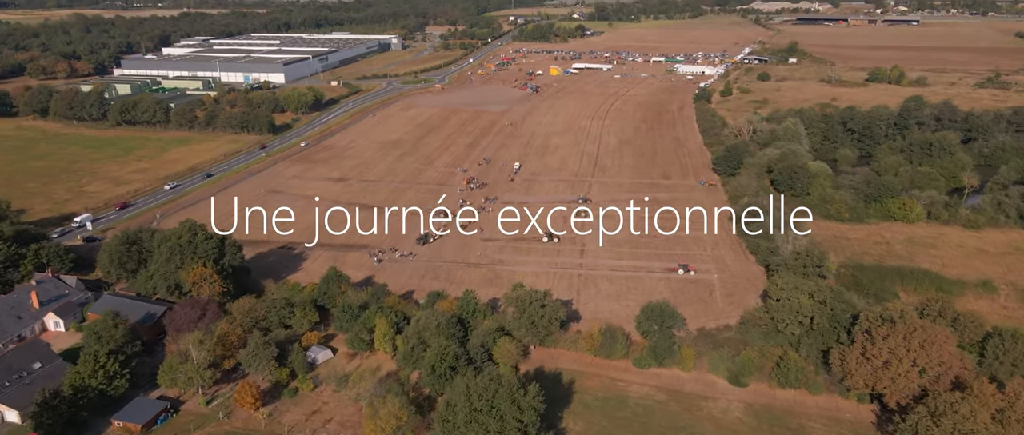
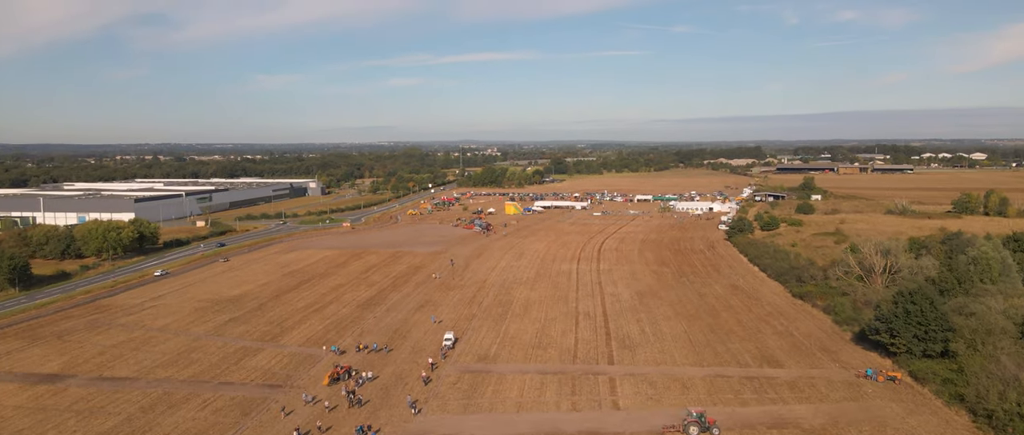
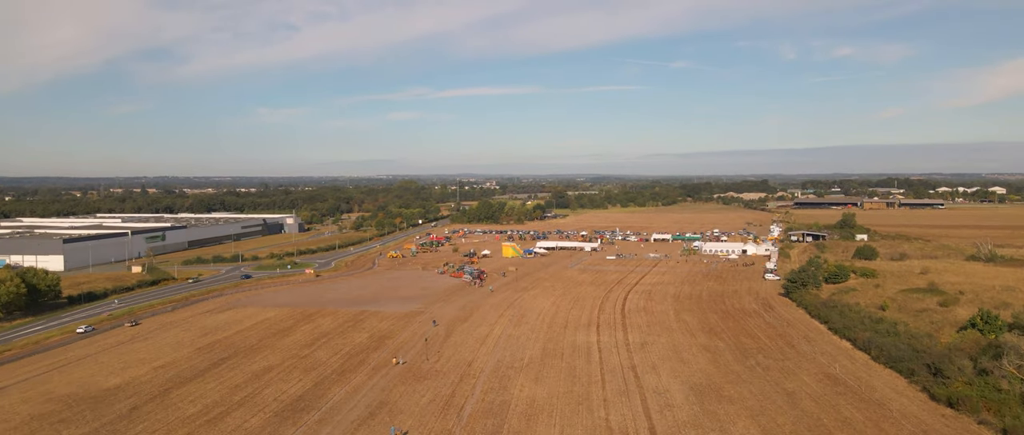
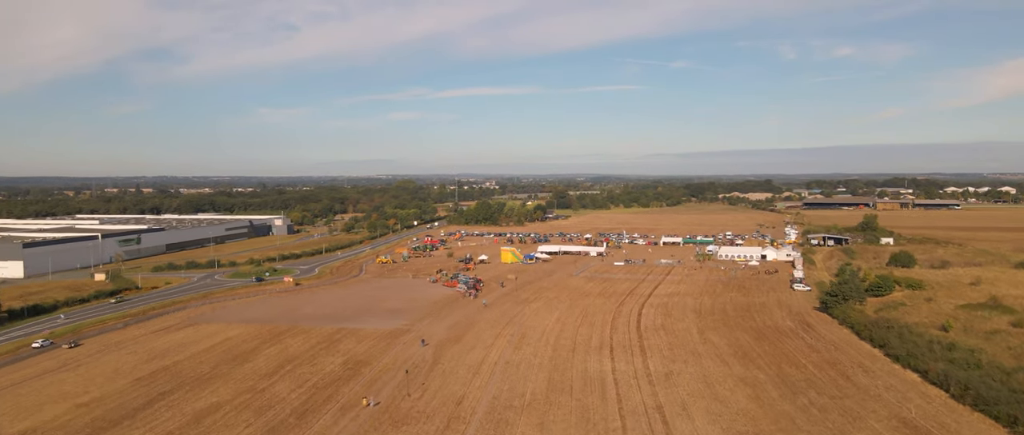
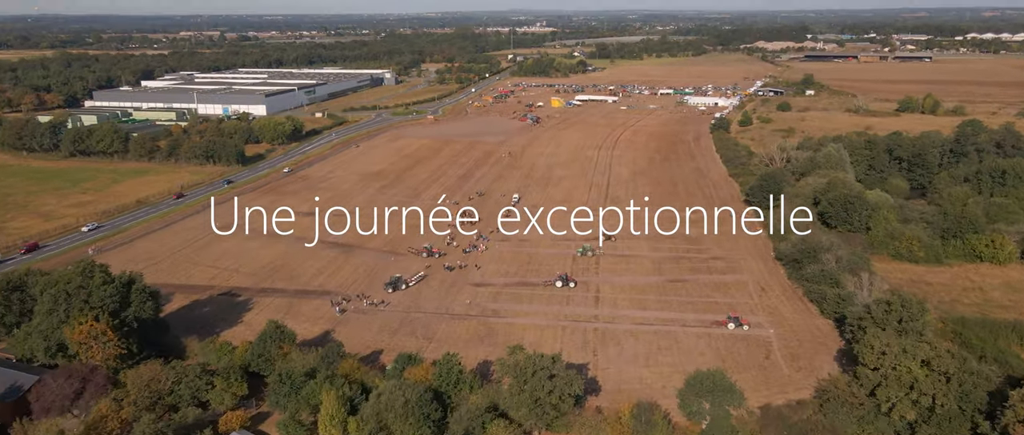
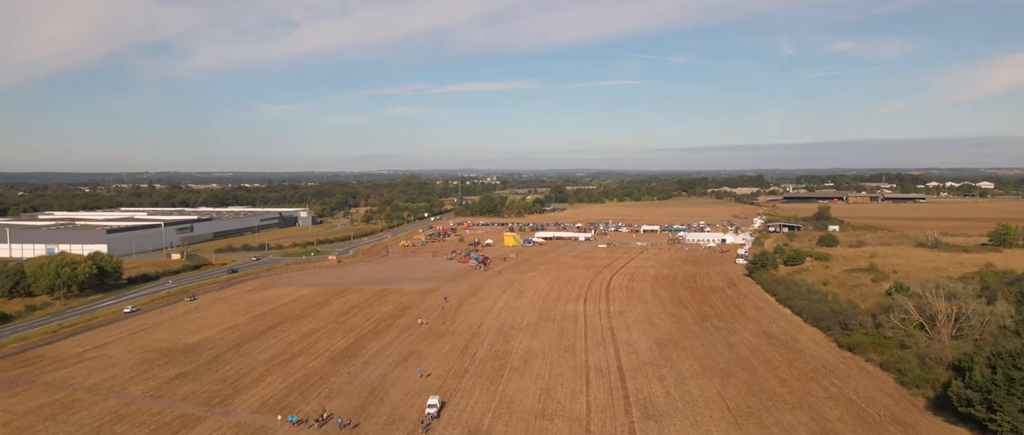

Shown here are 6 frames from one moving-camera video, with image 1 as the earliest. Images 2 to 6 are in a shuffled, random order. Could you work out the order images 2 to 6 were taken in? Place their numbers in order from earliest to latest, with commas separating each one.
5, 2, 6, 3, 4
